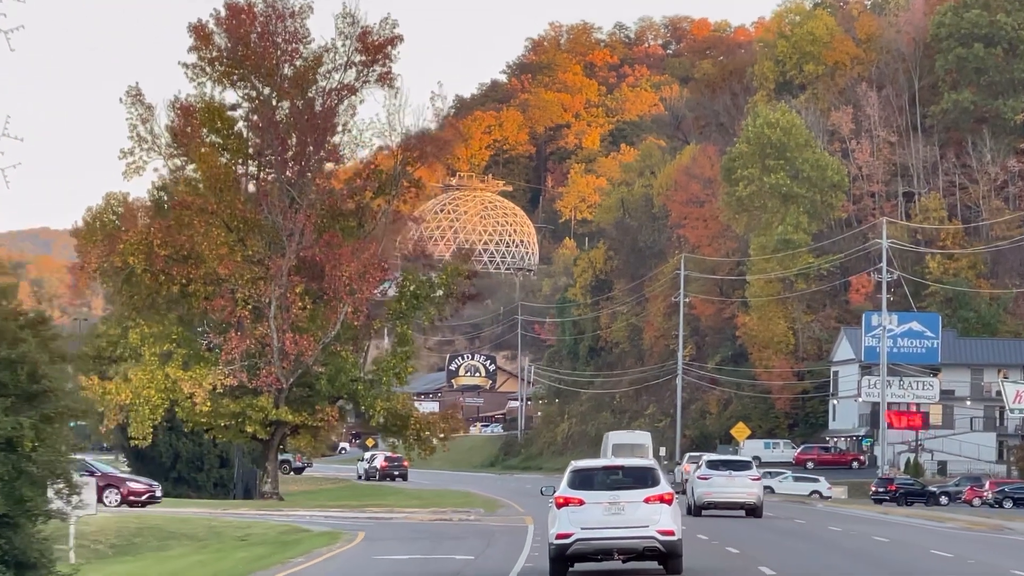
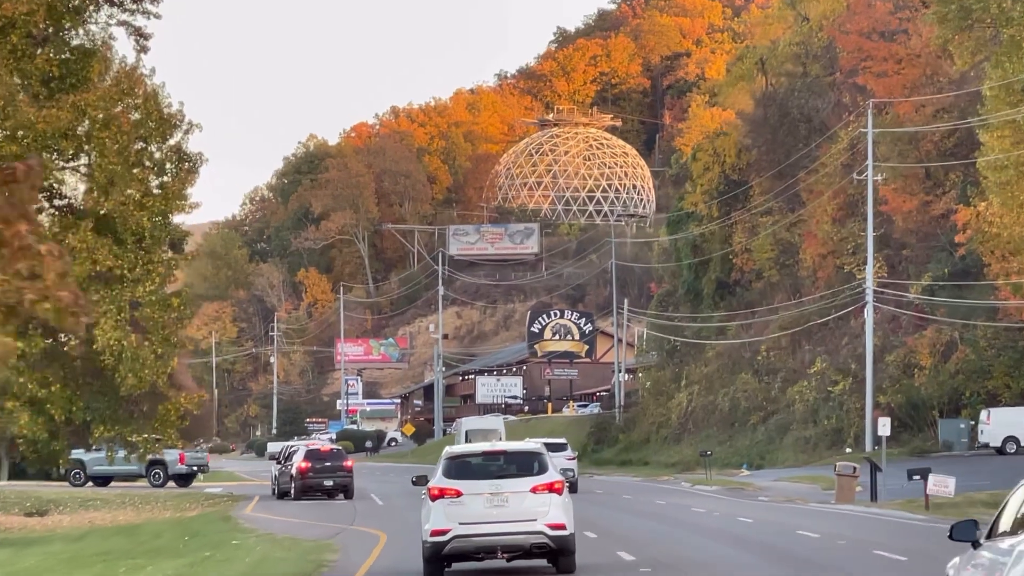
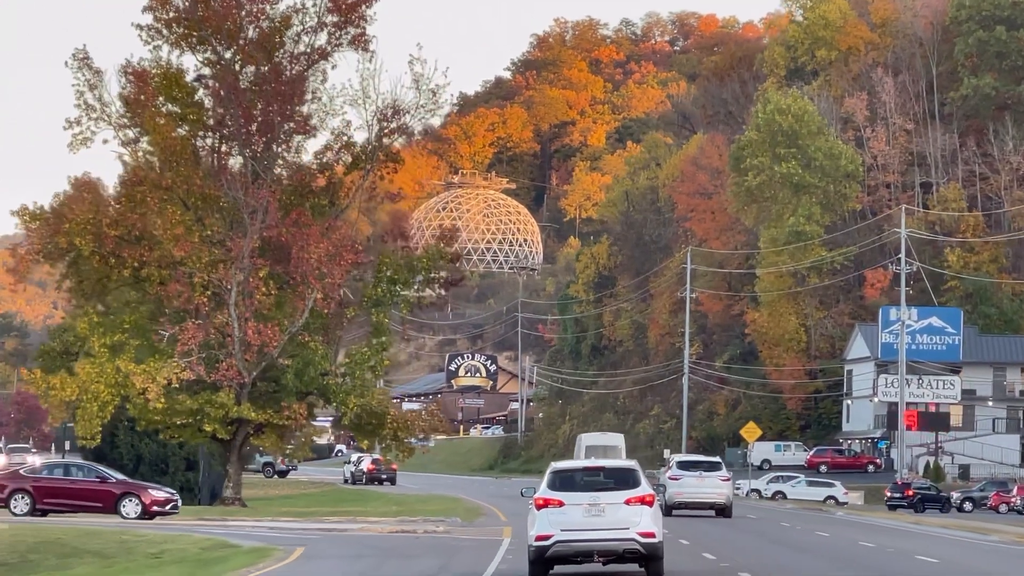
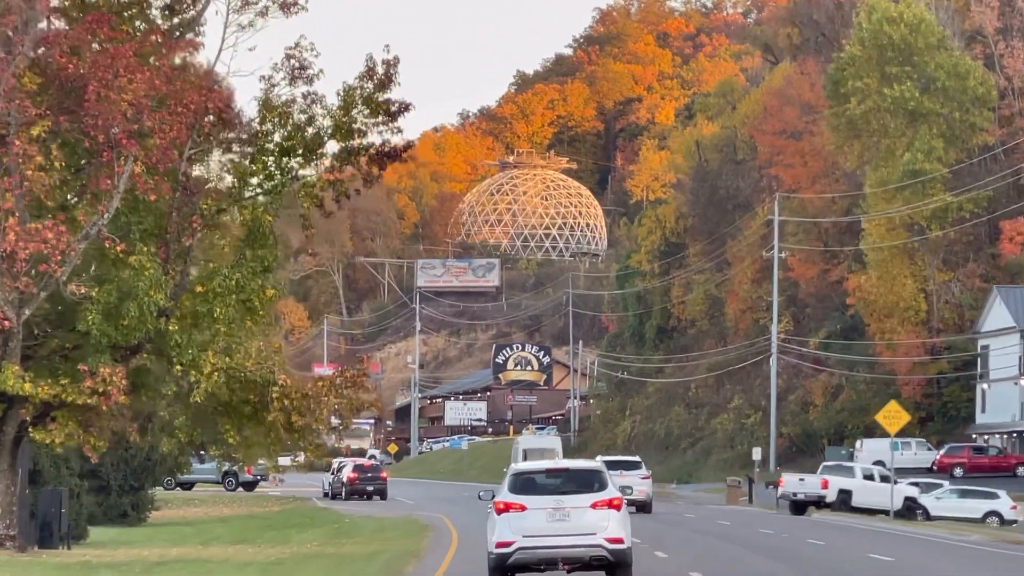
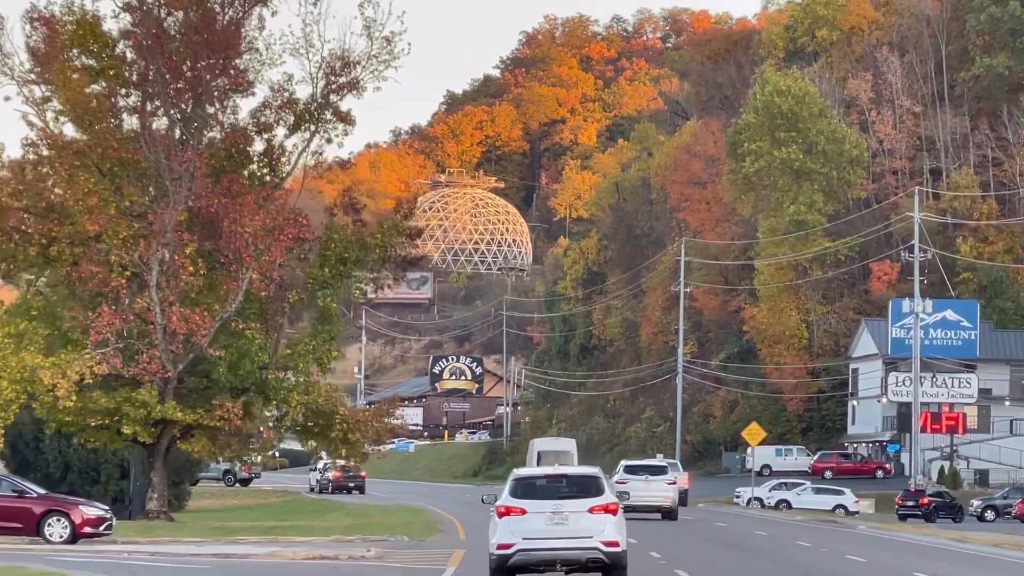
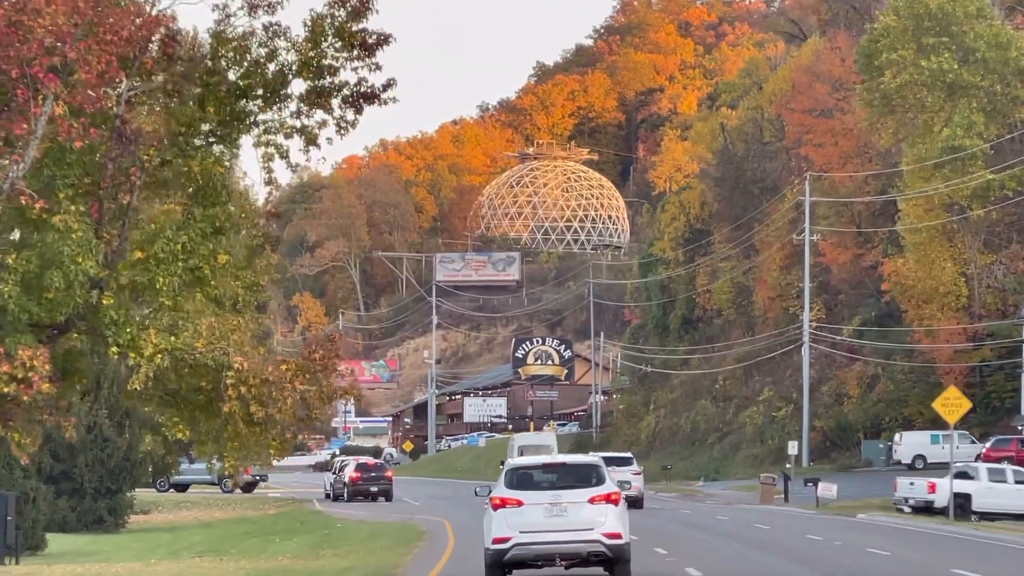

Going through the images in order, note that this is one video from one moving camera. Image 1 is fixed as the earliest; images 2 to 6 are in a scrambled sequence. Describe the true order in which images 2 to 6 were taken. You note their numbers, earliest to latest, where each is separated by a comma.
3, 5, 4, 6, 2
